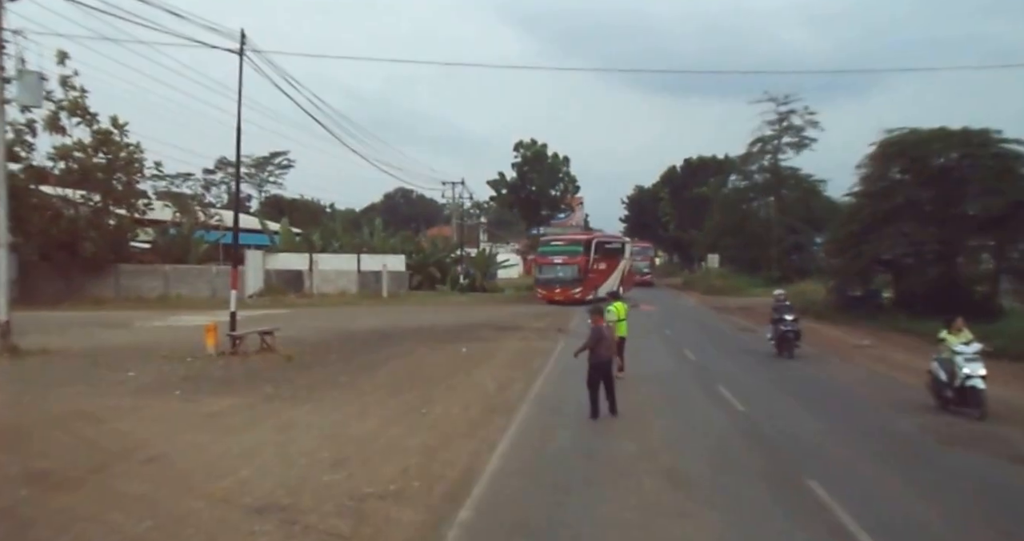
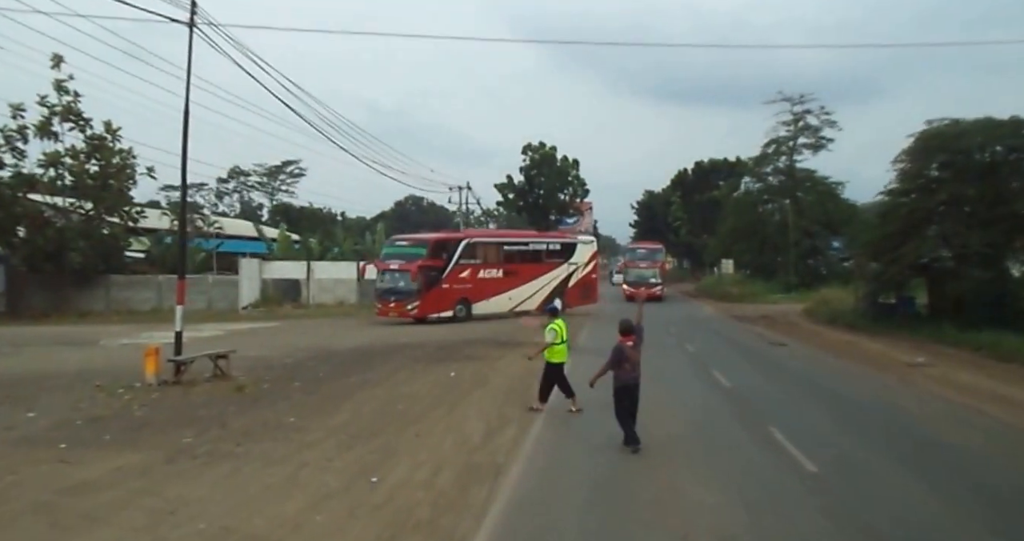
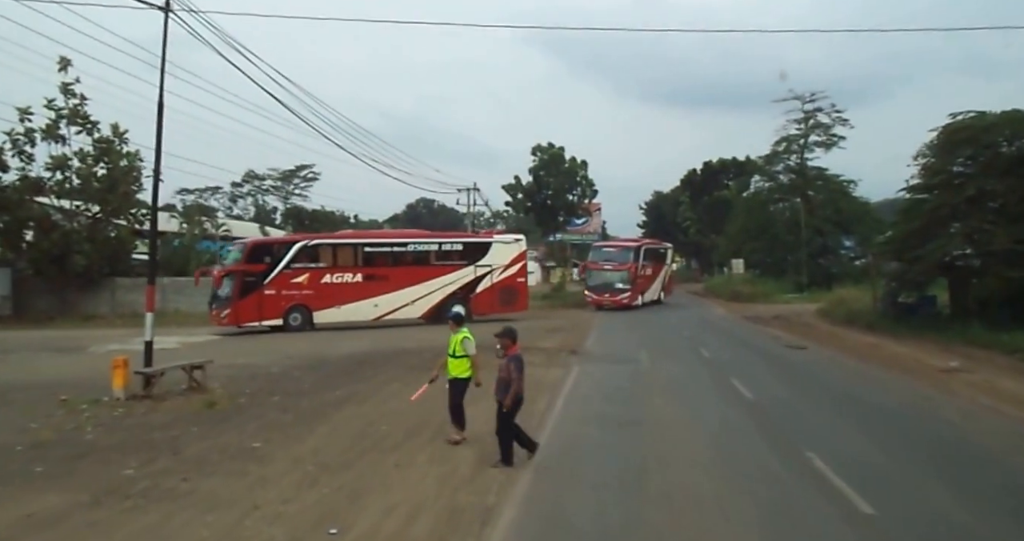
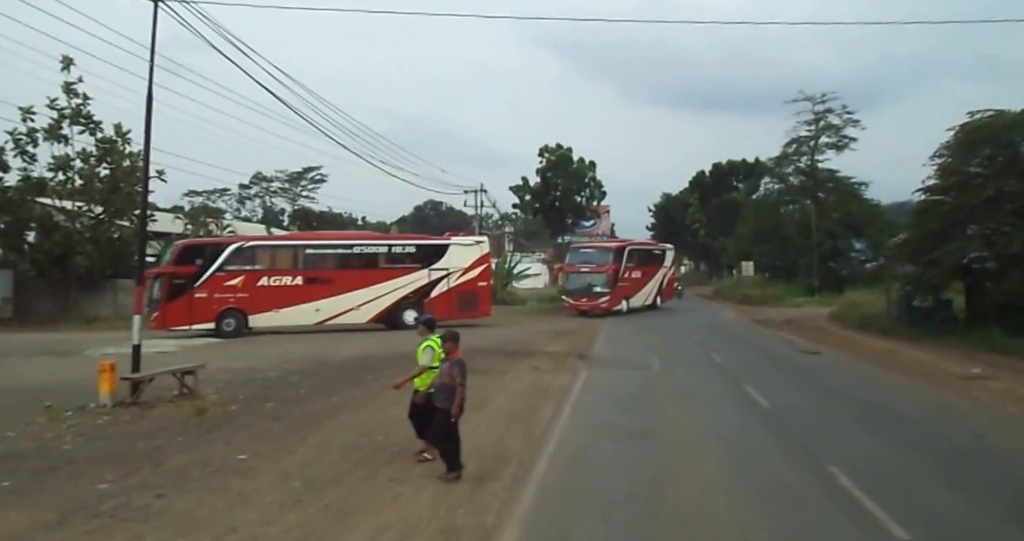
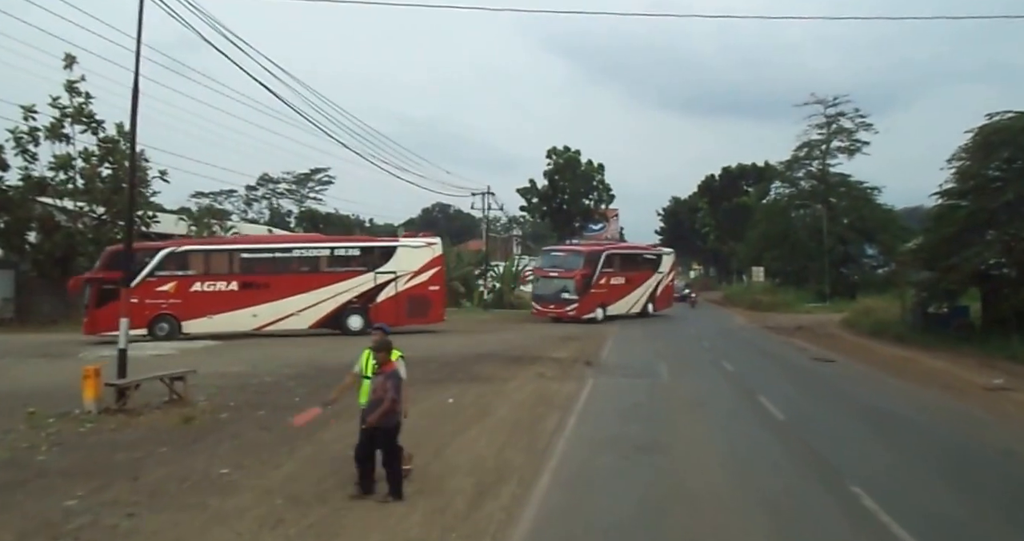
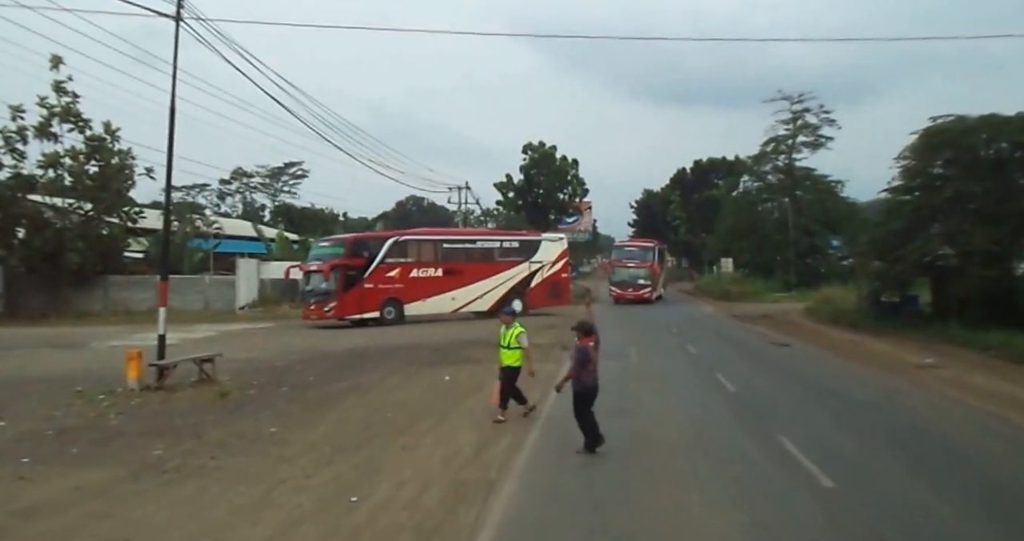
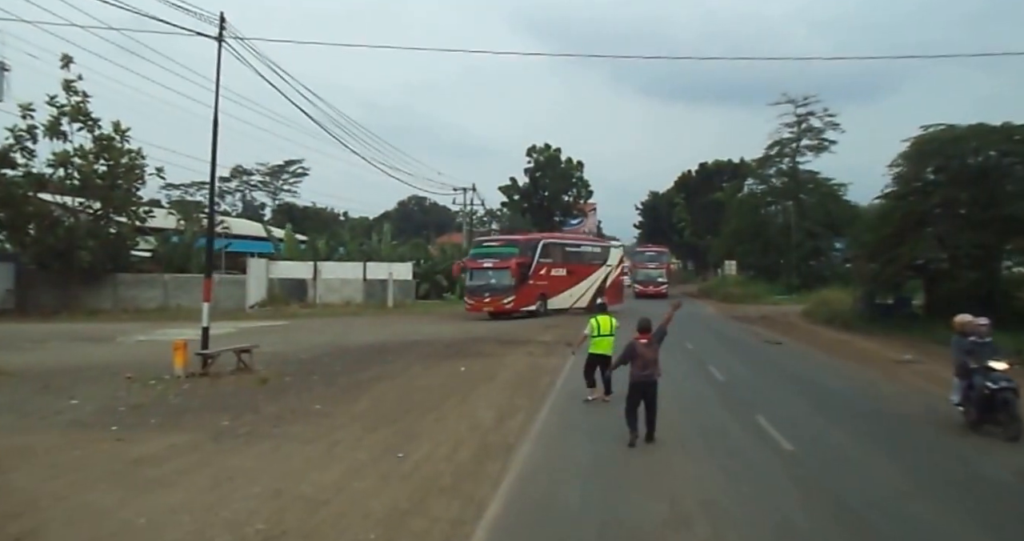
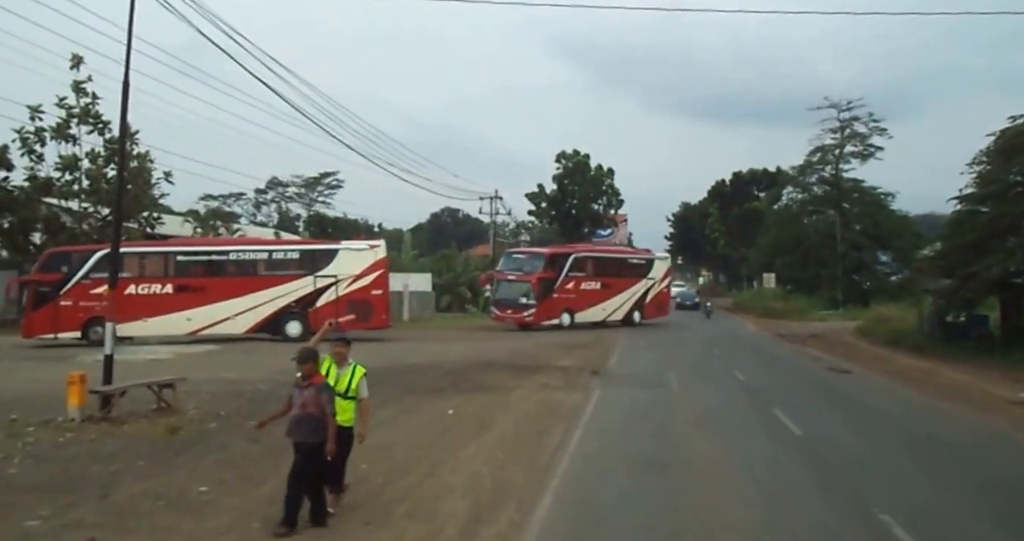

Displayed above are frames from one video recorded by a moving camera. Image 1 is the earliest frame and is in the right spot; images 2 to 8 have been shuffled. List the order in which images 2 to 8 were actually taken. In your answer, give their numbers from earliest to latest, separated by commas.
7, 2, 6, 3, 4, 5, 8
